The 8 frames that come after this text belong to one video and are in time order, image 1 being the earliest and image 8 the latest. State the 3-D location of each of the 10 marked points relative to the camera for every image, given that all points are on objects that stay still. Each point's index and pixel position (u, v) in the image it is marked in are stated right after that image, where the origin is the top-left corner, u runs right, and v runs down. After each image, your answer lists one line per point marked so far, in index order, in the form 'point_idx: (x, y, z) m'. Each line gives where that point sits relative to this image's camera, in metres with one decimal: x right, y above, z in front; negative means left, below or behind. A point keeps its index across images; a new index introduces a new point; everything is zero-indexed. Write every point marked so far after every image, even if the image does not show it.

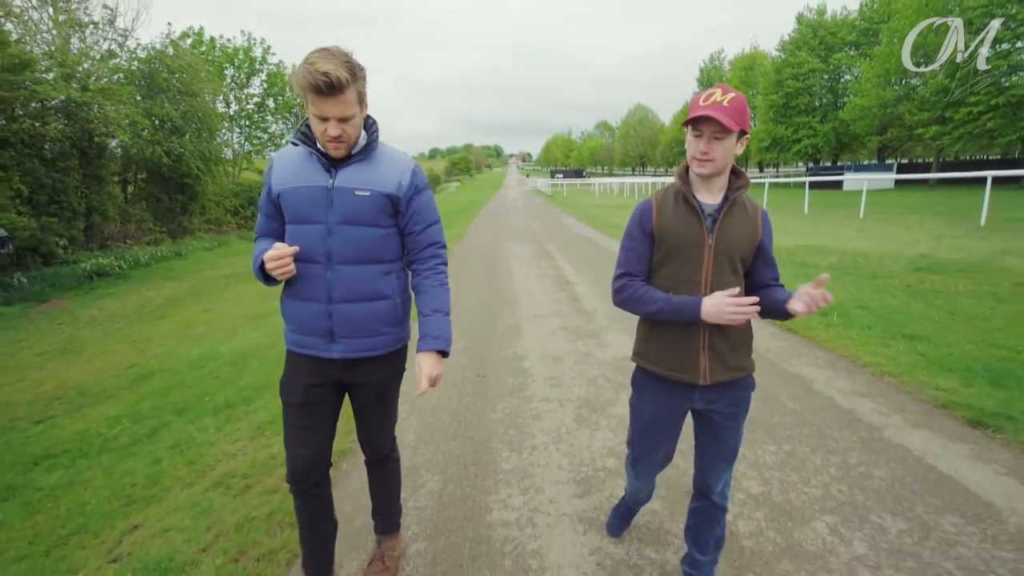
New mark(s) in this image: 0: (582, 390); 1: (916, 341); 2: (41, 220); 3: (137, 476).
0: (+0.8, -1.0, +4.6) m
1: (+5.1, -0.7, +5.7) m
2: (-13.1, +1.9, +12.6) m
3: (-3.2, -1.6, +3.9) m
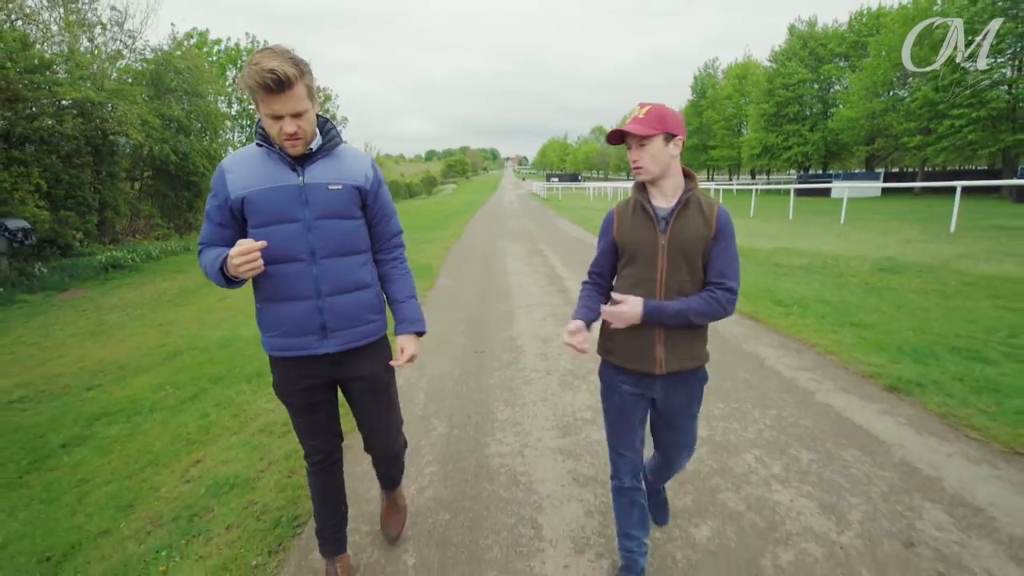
0: (+0.7, -0.9, +5.4) m
1: (+5.1, -0.6, +6.6) m
2: (-13.2, +2.1, +13.2) m
3: (-3.3, -1.4, +4.6) m
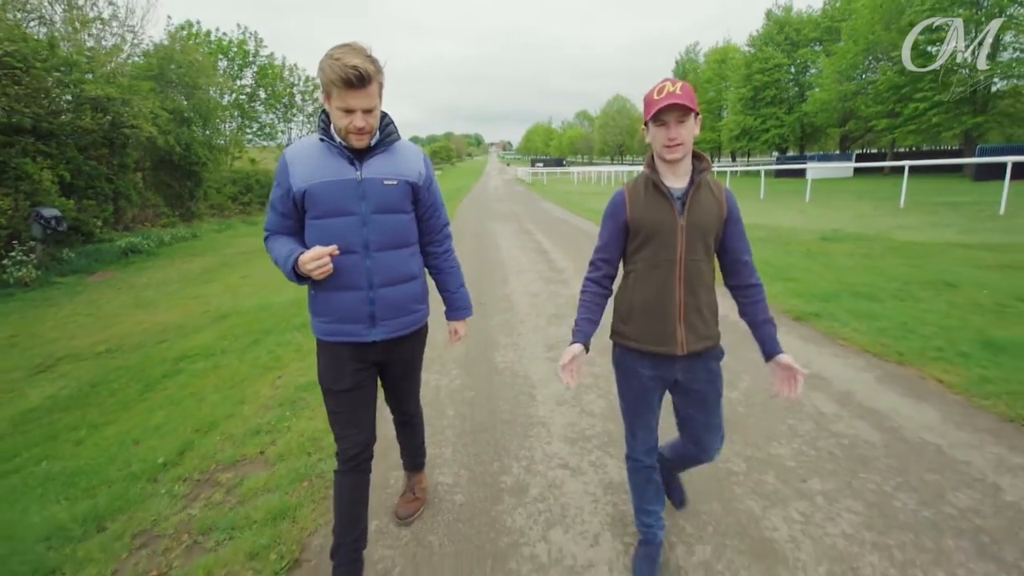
0: (+0.7, -0.3, +6.8) m
1: (+5.0, +0.1, +8.1) m
2: (-13.5, +2.6, +14.2) m
3: (-3.3, -0.9, +5.9) m
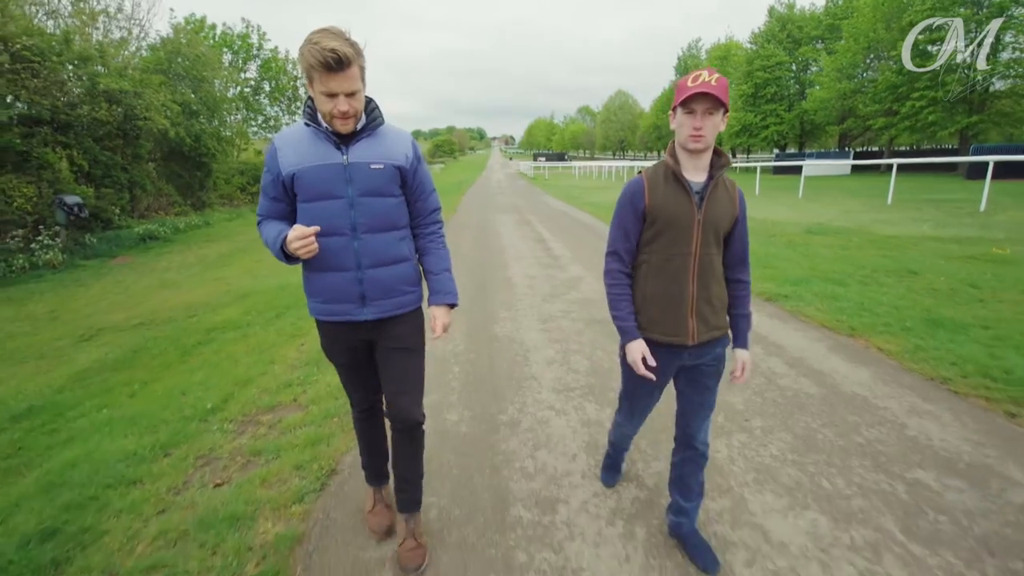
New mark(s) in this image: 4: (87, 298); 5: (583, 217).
0: (+0.6, 0.0, +7.5) m
1: (+5.0, +0.4, +8.7) m
2: (-13.5, +3.2, +14.8) m
3: (-3.3, -0.6, +6.6) m
4: (-9.1, -0.2, +9.6) m
5: (+2.6, +2.6, +16.5) m
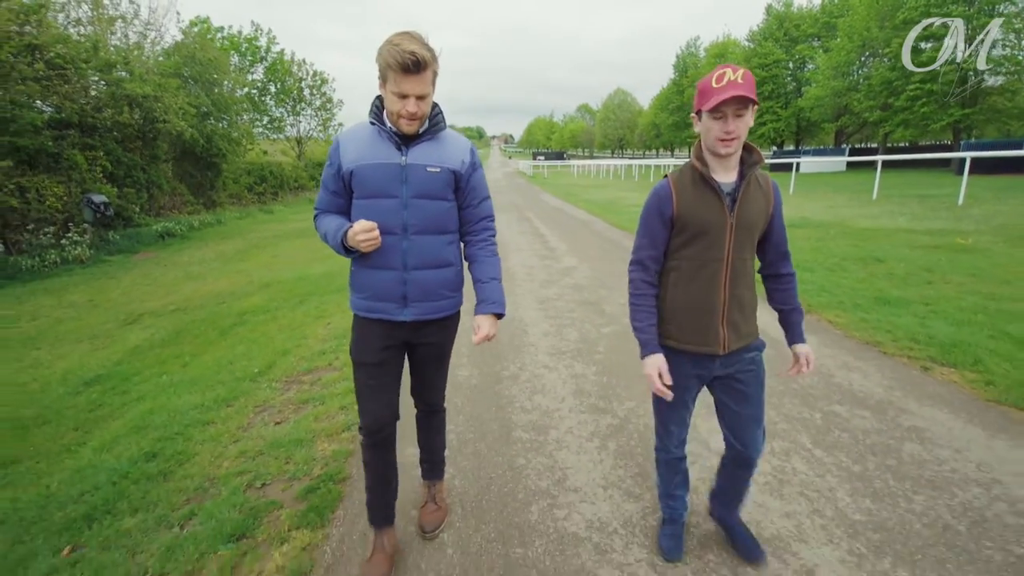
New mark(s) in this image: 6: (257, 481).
0: (+0.6, +0.2, +8.3) m
1: (+5.0, +0.6, +9.5) m
2: (-13.5, +3.3, +15.6) m
3: (-3.3, -0.4, +7.4) m
4: (-9.1, 0.0, +10.4) m
5: (+2.6, +2.8, +17.3) m
6: (-1.9, -1.4, +3.3) m
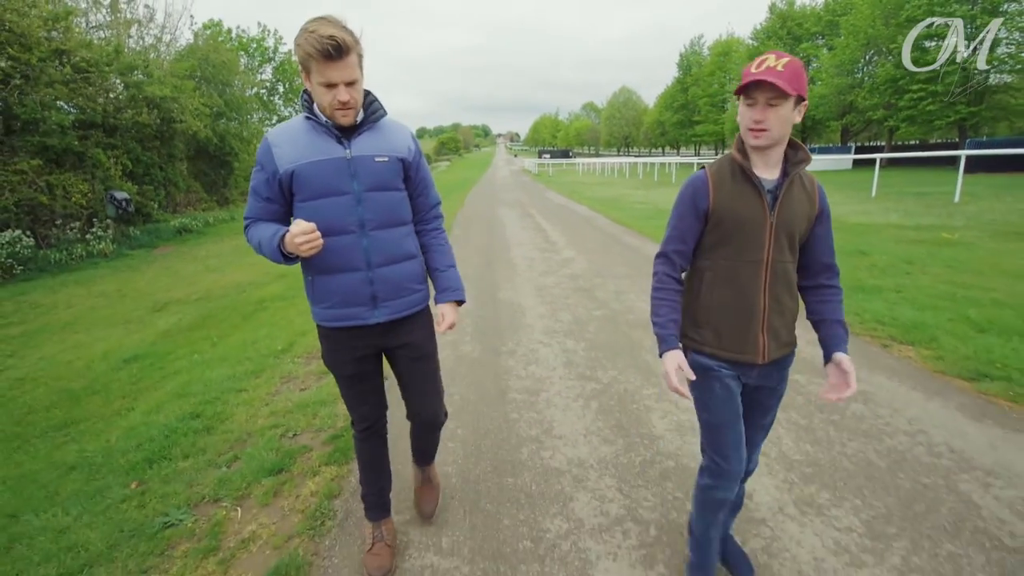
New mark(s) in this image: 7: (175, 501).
0: (+0.7, +0.4, +8.8) m
1: (+5.0, +0.8, +10.0) m
2: (-13.3, +3.6, +16.3) m
3: (-3.3, -0.2, +8.0) m
4: (-9.0, +0.2, +11.1) m
5: (+2.8, +3.1, +17.8) m
6: (-1.9, -1.2, +3.8) m
7: (-2.4, -1.5, +3.2) m
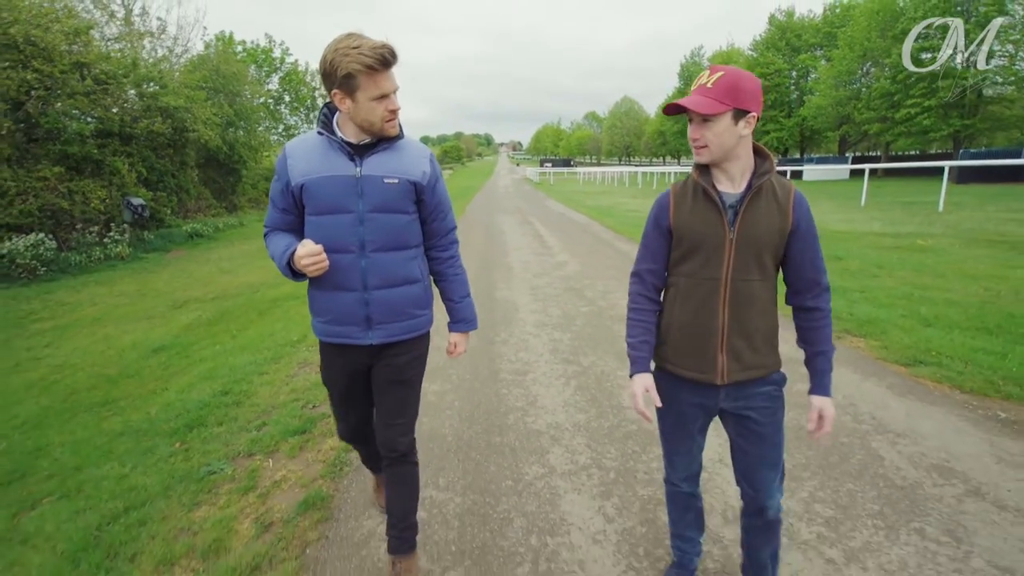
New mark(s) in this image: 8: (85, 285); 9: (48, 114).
0: (+0.6, +0.4, +9.4) m
1: (+5.0, +0.8, +10.6) m
2: (-13.4, +3.5, +17.0) m
3: (-3.4, -0.2, +8.6) m
4: (-9.1, +0.2, +11.7) m
5: (+2.7, +2.9, +18.4) m
6: (-2.0, -1.1, +4.4) m
7: (-2.5, -1.4, +3.8) m
8: (-10.8, +0.1, +11.4) m
9: (-13.2, +4.9, +12.8) m
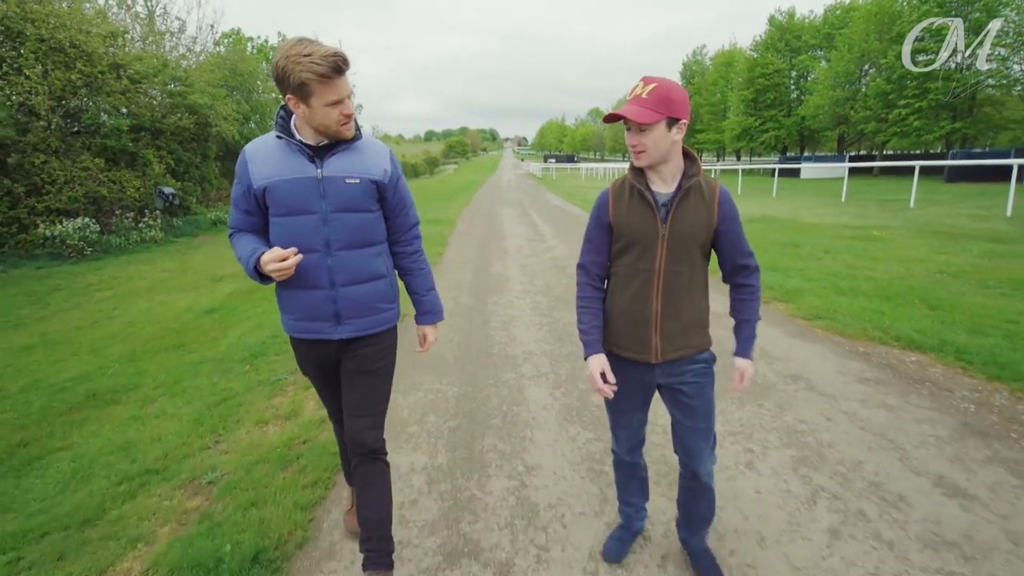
0: (+0.5, +0.8, +10.7) m
1: (+4.9, +1.2, +11.9) m
2: (-13.4, +4.2, +18.4) m
3: (-3.5, +0.3, +9.9) m
4: (-9.2, +0.8, +13.1) m
5: (+2.7, +3.4, +19.7) m
6: (-2.2, -0.7, +5.8) m
7: (-2.7, -1.0, +5.1) m
8: (-10.9, +0.7, +12.8) m
9: (-13.2, +5.6, +14.1) m
